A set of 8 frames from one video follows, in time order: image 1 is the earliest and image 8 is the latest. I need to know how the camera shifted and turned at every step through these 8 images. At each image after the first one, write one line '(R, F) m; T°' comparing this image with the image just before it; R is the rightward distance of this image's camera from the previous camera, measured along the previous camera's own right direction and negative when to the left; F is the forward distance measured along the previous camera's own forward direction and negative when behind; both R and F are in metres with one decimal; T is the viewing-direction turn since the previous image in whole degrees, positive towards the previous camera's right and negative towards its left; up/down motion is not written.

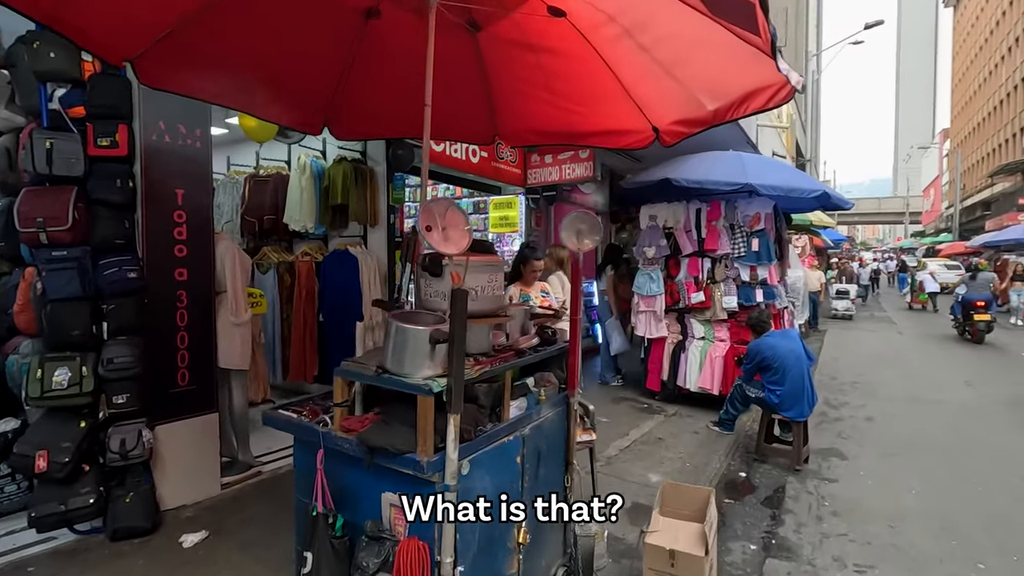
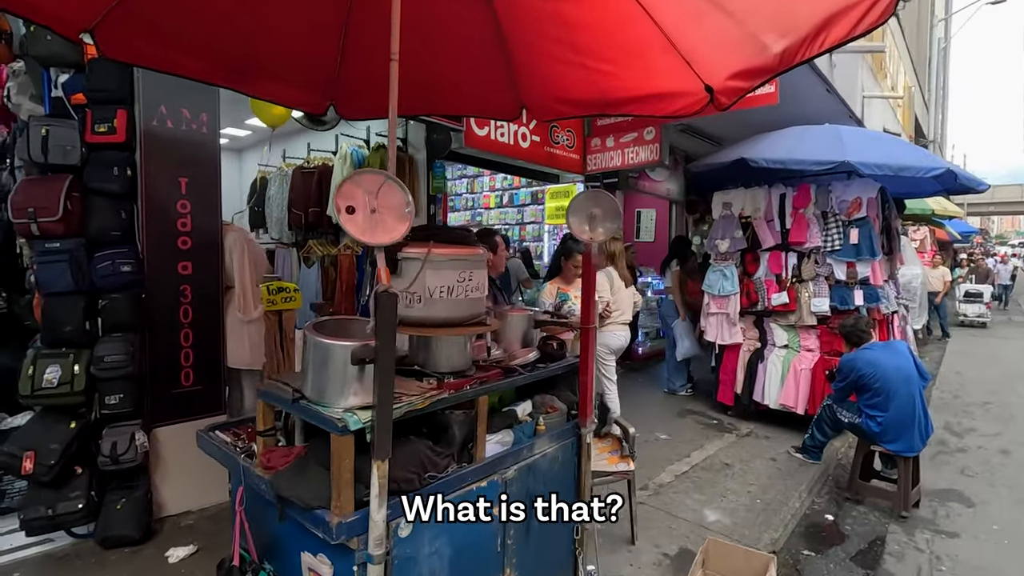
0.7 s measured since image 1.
(+0.3, +0.5) m; -9°
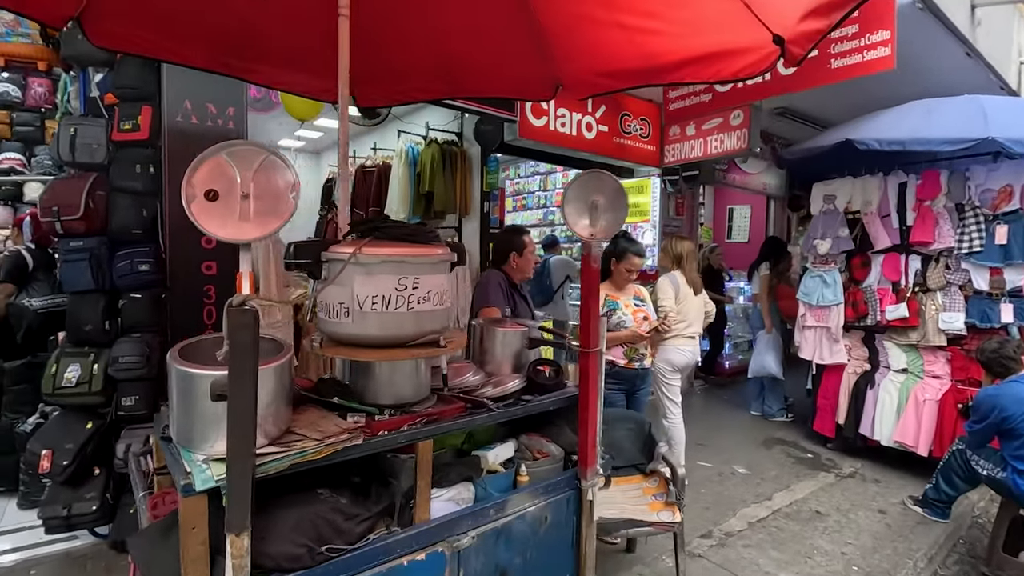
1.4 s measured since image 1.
(+0.3, +0.4) m; -10°
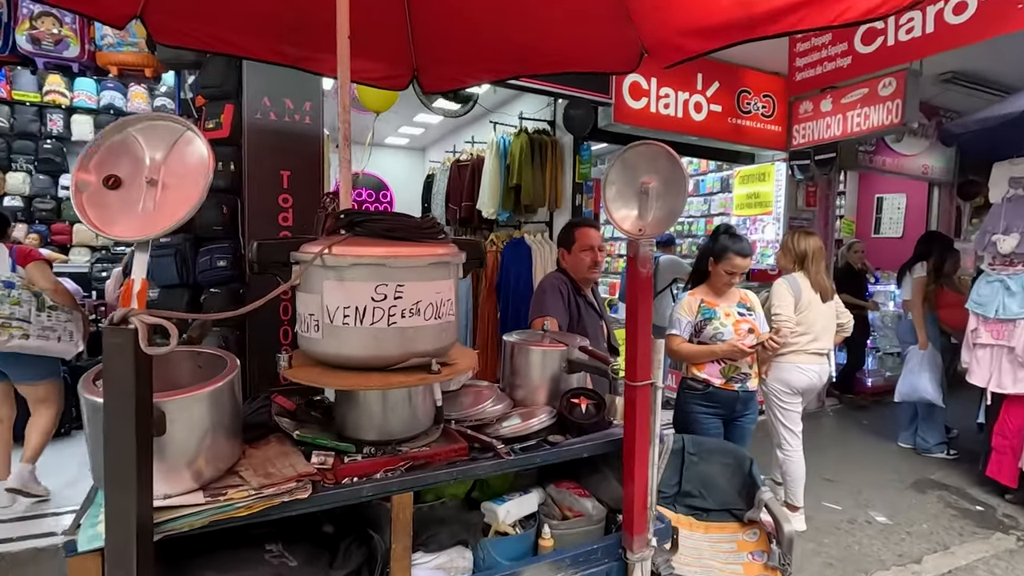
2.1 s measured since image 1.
(+0.2, +0.3) m; -12°
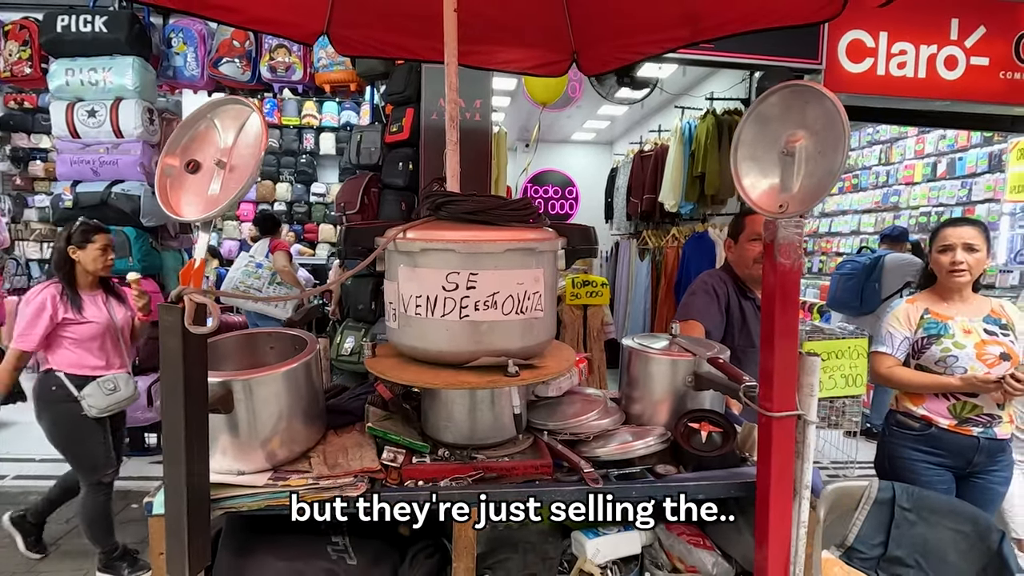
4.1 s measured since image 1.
(+0.2, +0.2) m; -21°
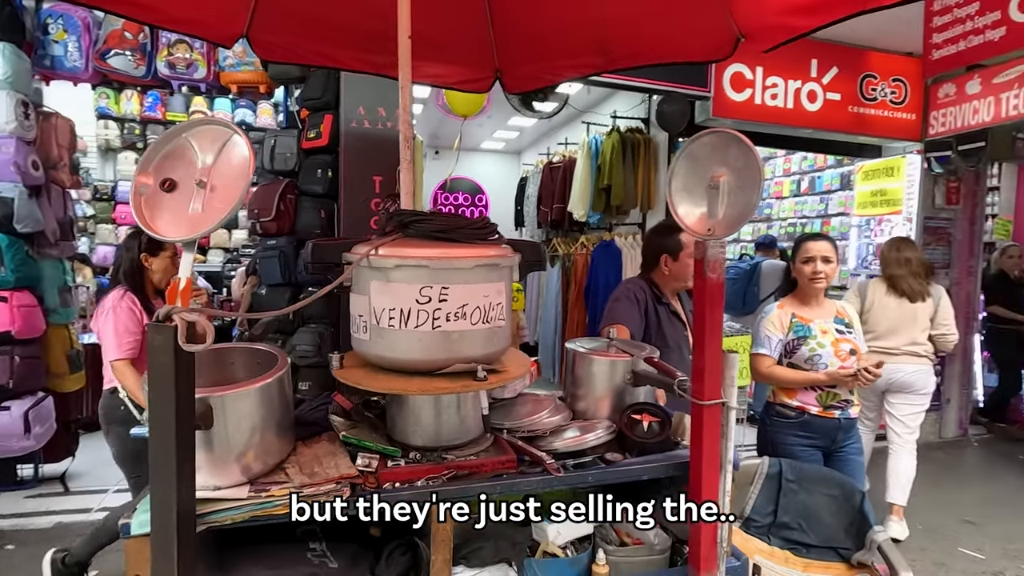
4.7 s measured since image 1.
(-0.1, -0.1) m; +10°
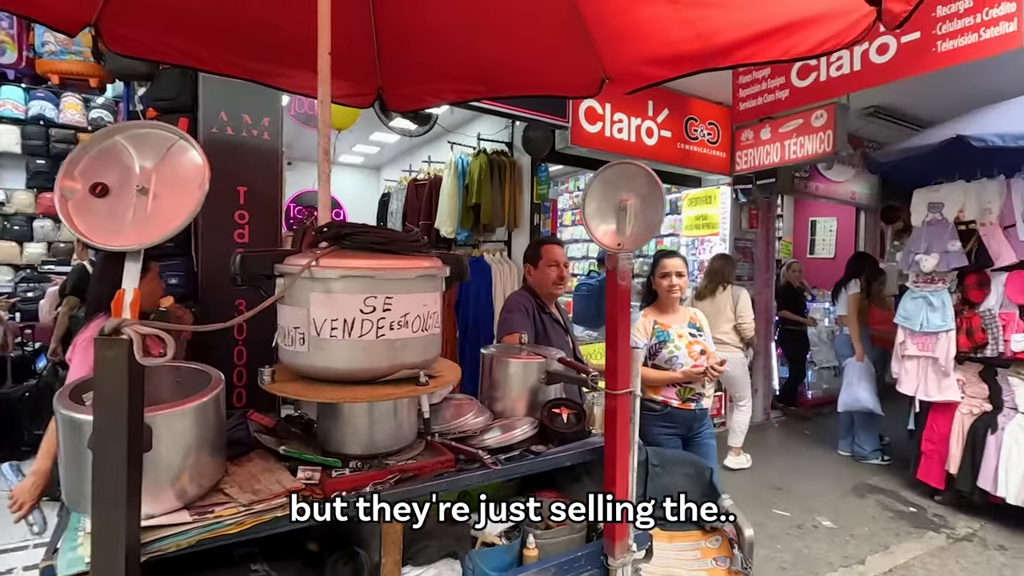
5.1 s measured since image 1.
(-0.2, -0.1) m; +16°
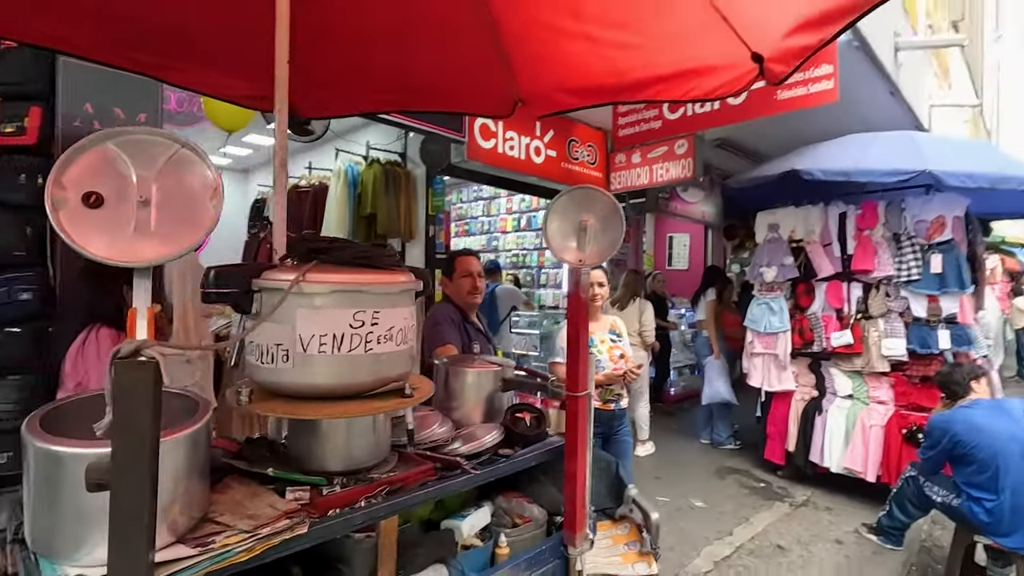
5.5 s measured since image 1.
(-0.2, 0.0) m; +14°
